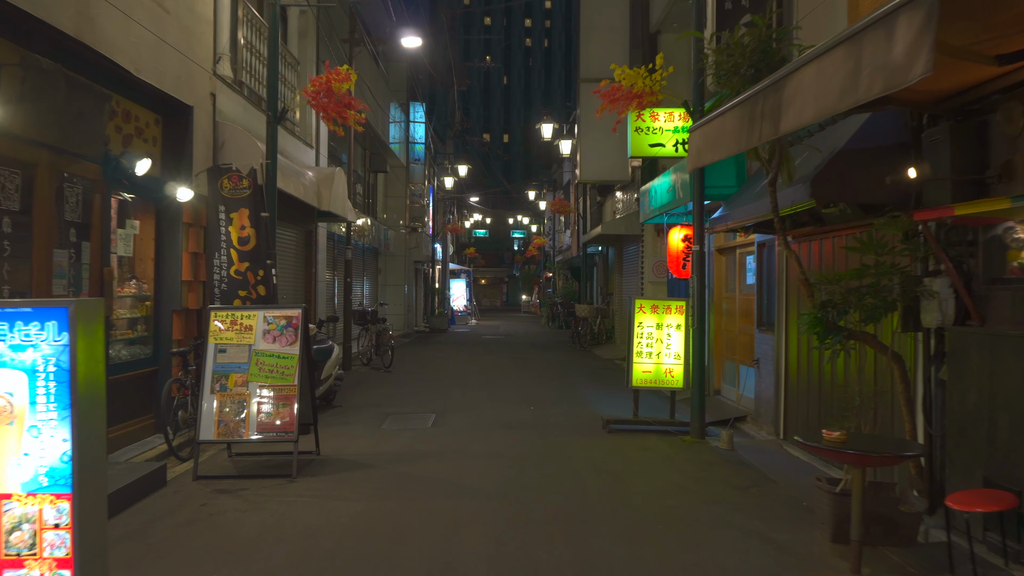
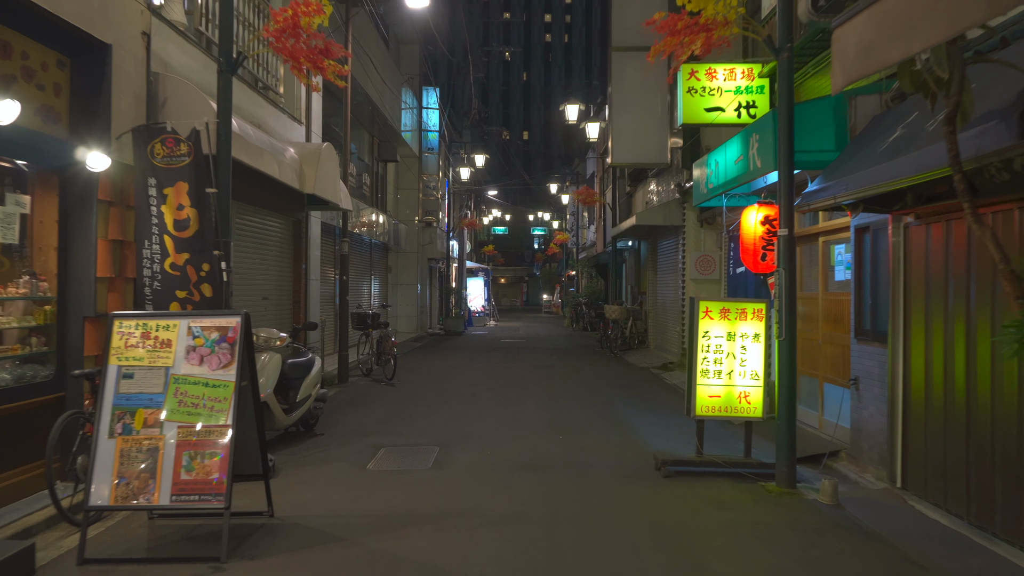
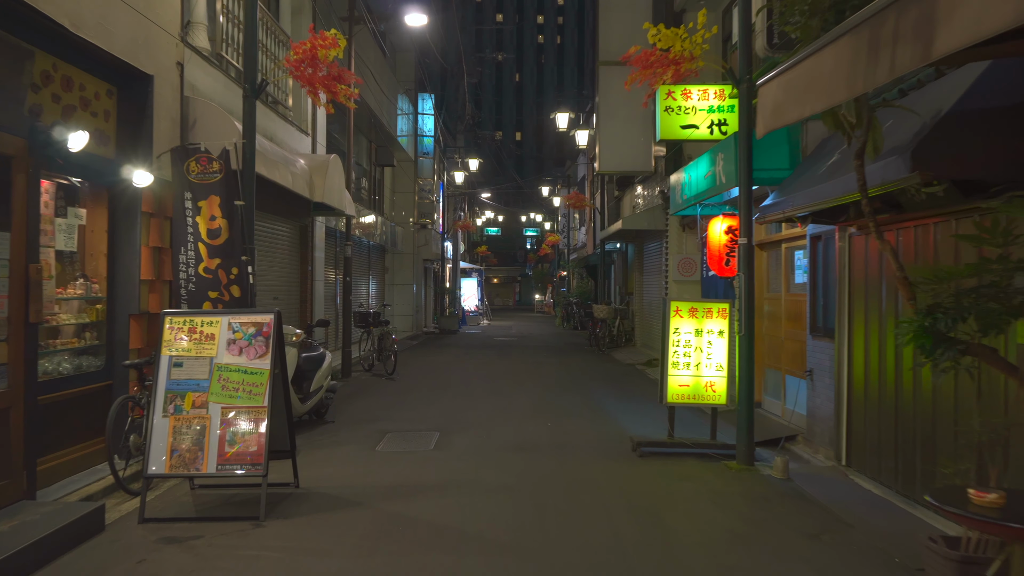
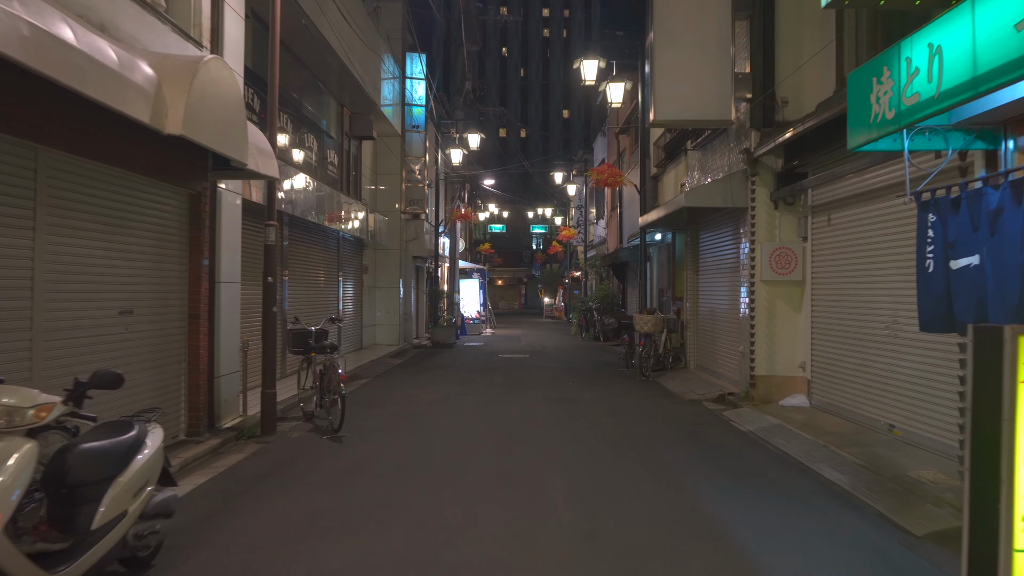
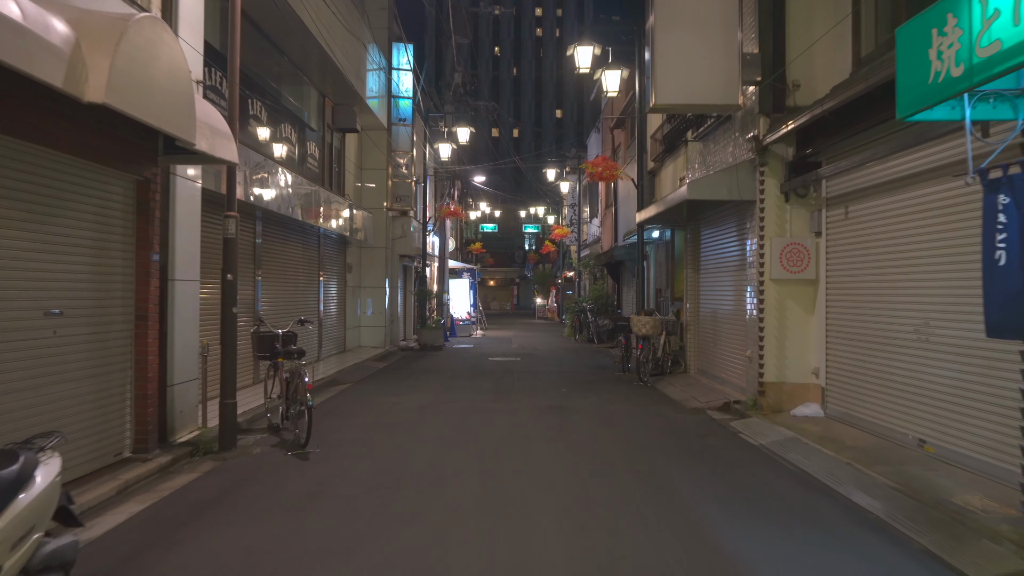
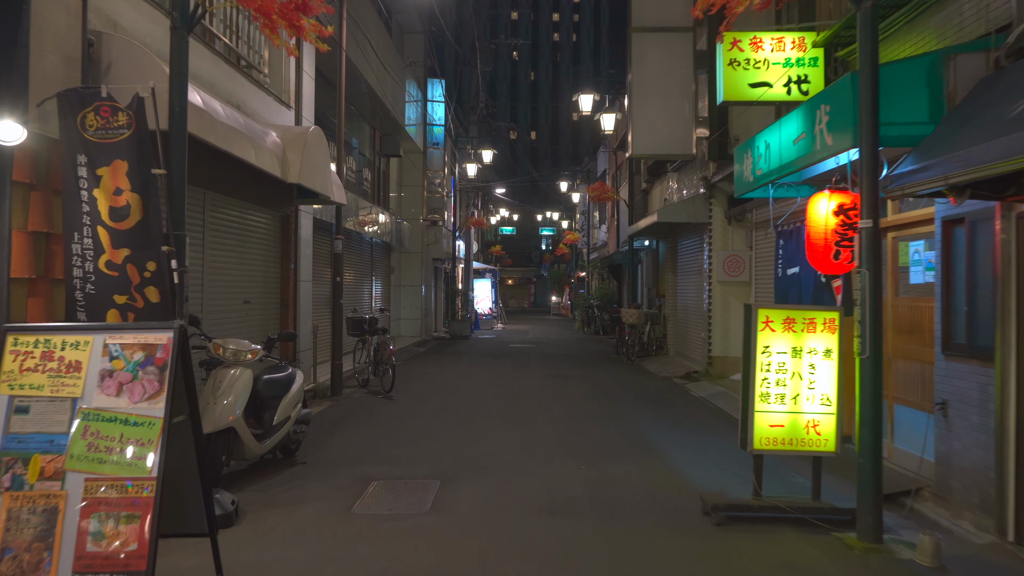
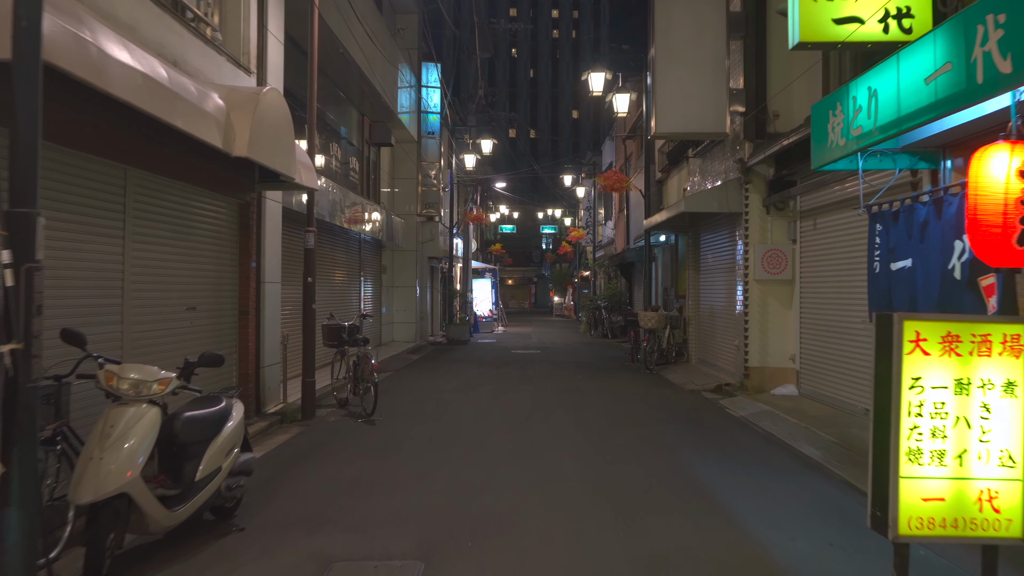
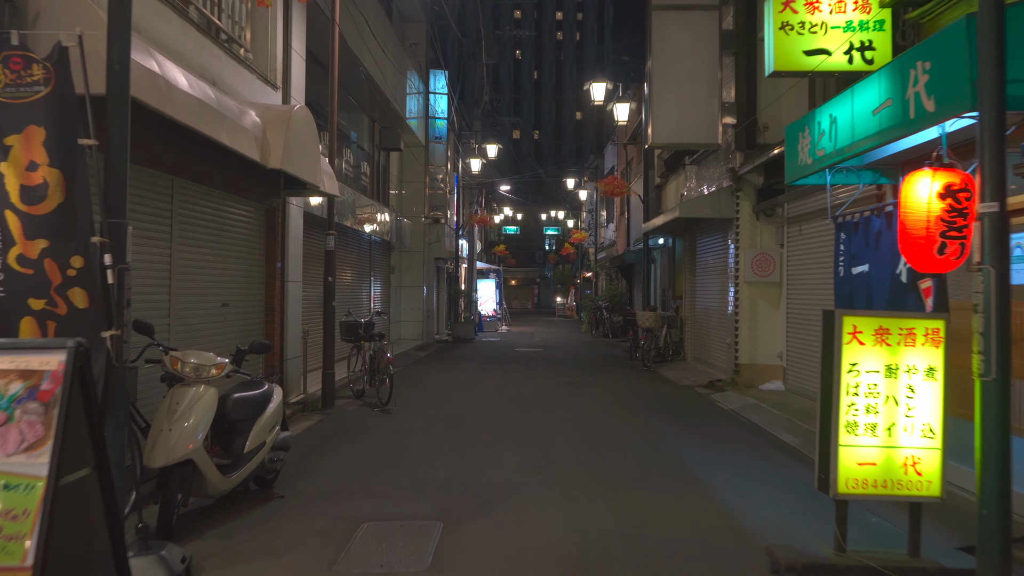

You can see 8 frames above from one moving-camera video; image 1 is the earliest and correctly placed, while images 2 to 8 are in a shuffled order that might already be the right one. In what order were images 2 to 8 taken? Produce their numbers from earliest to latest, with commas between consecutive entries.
3, 2, 6, 8, 7, 4, 5
